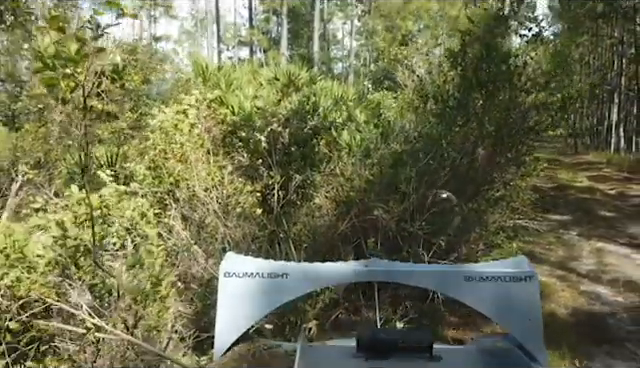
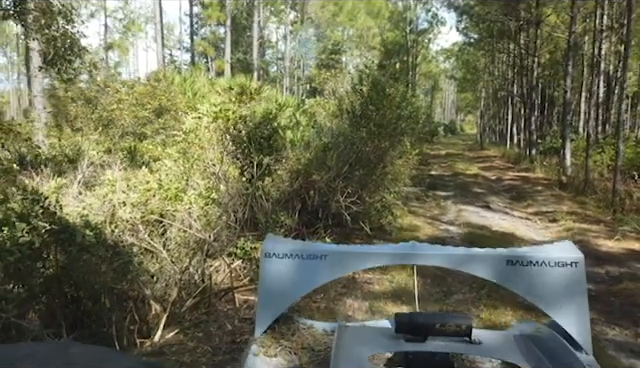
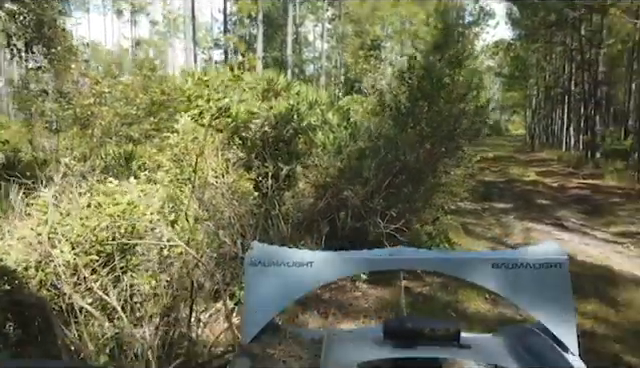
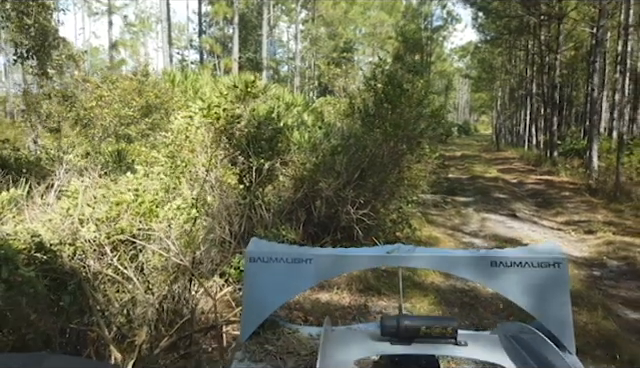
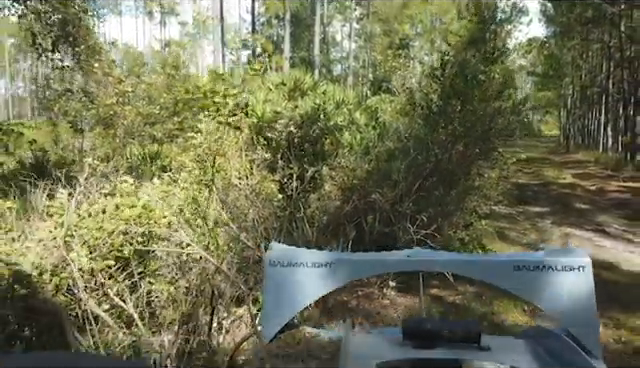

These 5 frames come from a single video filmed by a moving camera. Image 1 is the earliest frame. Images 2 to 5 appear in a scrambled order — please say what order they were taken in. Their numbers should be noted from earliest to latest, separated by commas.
5, 3, 4, 2
